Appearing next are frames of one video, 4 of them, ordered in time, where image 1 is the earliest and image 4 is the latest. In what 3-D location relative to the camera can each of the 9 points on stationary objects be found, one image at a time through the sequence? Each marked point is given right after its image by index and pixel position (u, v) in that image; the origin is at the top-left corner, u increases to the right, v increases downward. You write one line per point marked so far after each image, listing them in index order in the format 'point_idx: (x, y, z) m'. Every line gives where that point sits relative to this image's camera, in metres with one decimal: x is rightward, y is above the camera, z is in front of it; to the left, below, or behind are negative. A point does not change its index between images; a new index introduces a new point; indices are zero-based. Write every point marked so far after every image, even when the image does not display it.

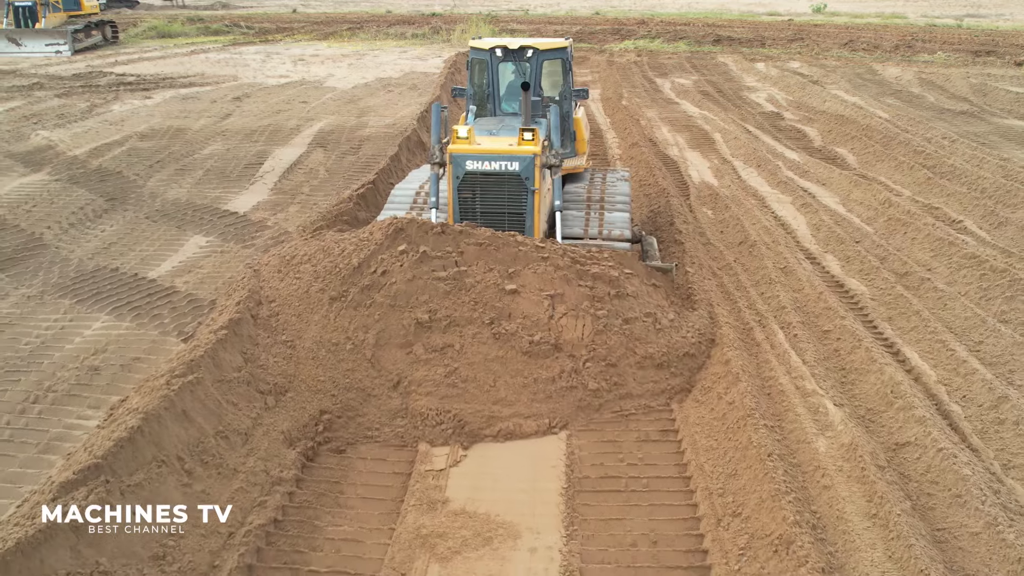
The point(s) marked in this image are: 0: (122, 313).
0: (-2.5, -0.2, +6.6) m
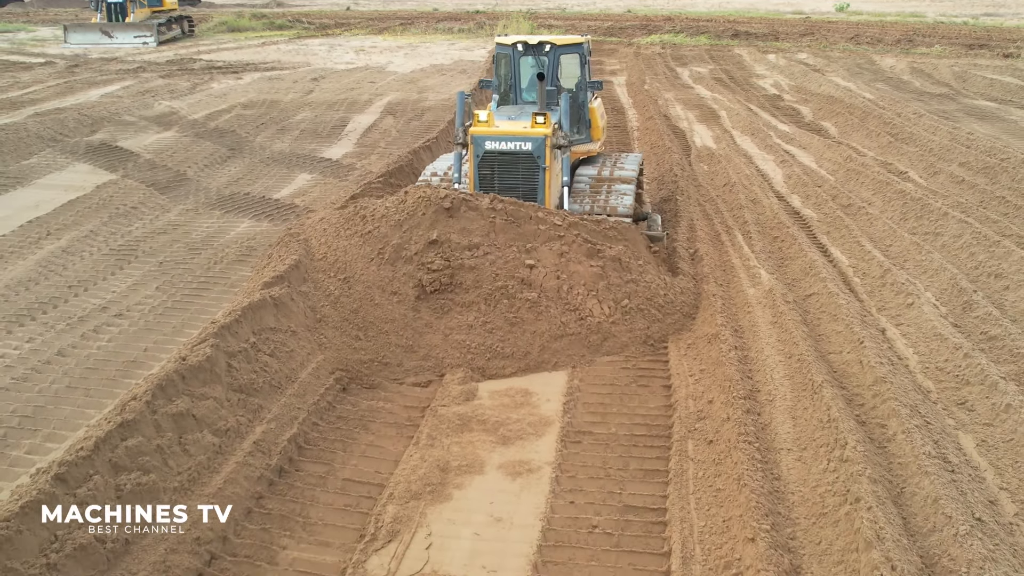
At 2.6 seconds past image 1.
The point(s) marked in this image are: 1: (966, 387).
0: (-2.2, +0.6, +9.0) m
1: (+2.6, -0.6, +5.8) m
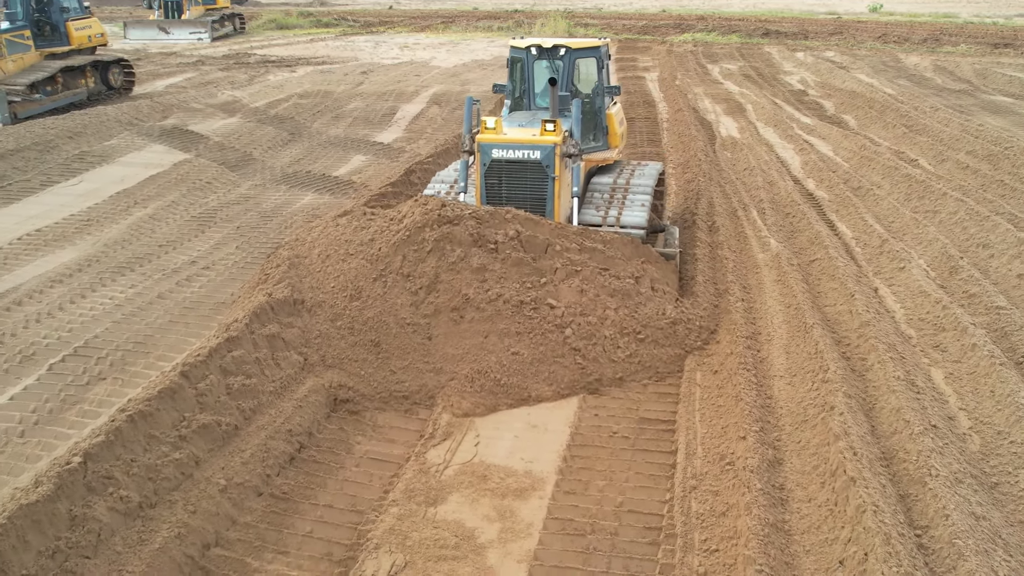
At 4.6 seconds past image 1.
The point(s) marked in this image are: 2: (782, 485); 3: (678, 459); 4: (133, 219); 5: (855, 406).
0: (-1.9, +0.9, +10.0) m
1: (+2.8, -0.3, +6.6) m
2: (+1.3, -0.9, +4.8) m
3: (+0.9, -0.9, +5.2) m
4: (-3.5, +0.6, +9.2) m
5: (+1.8, -0.6, +5.3) m
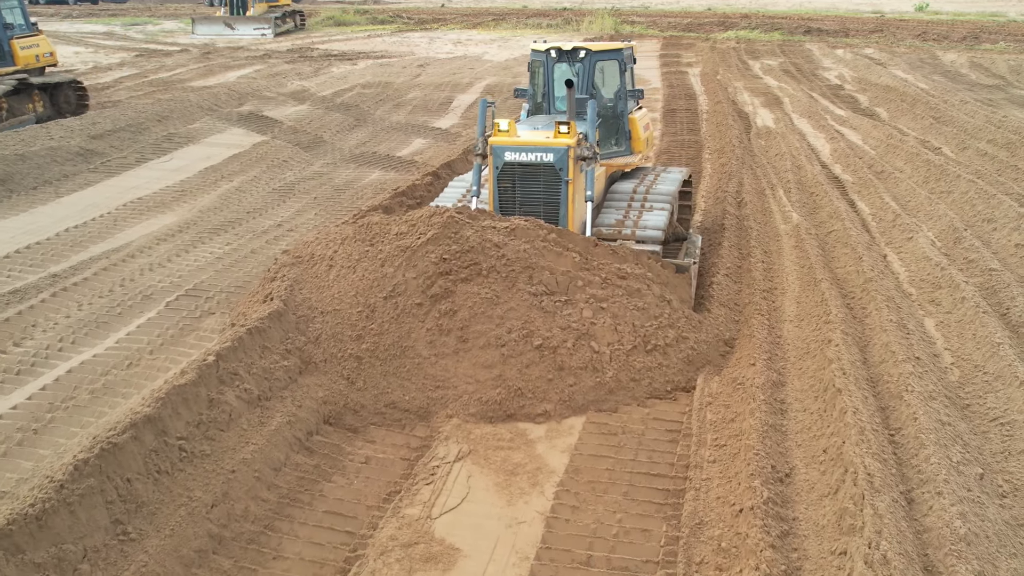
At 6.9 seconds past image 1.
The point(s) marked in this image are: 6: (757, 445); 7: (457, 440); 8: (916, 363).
0: (-1.4, +1.3, +11.1) m
1: (+3.1, 0.0, +7.5) m
2: (+1.5, -0.6, +5.7) m
3: (+1.1, -0.6, +6.2) m
4: (-3.0, +1.0, +10.4) m
5: (+2.1, -0.3, +6.3) m
6: (+1.2, -0.8, +5.1) m
7: (-0.3, -0.8, +5.5) m
8: (+2.4, -0.4, +6.0) m
